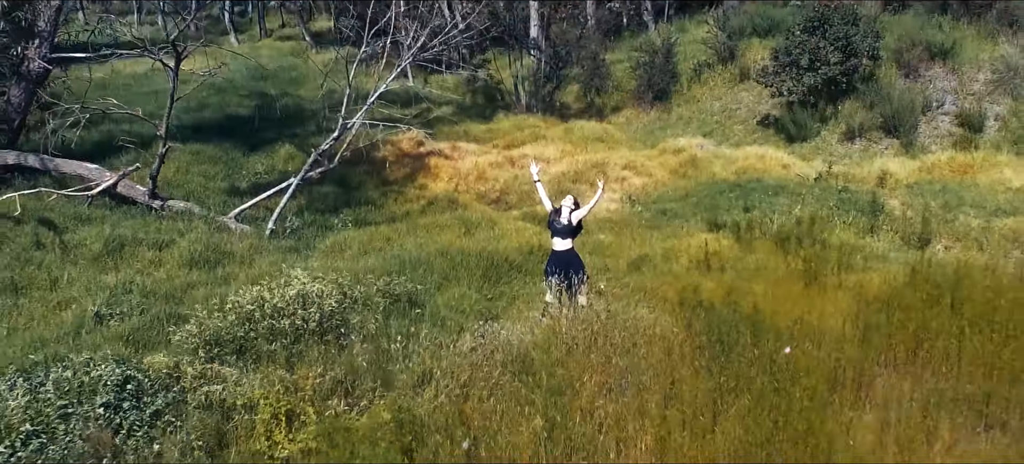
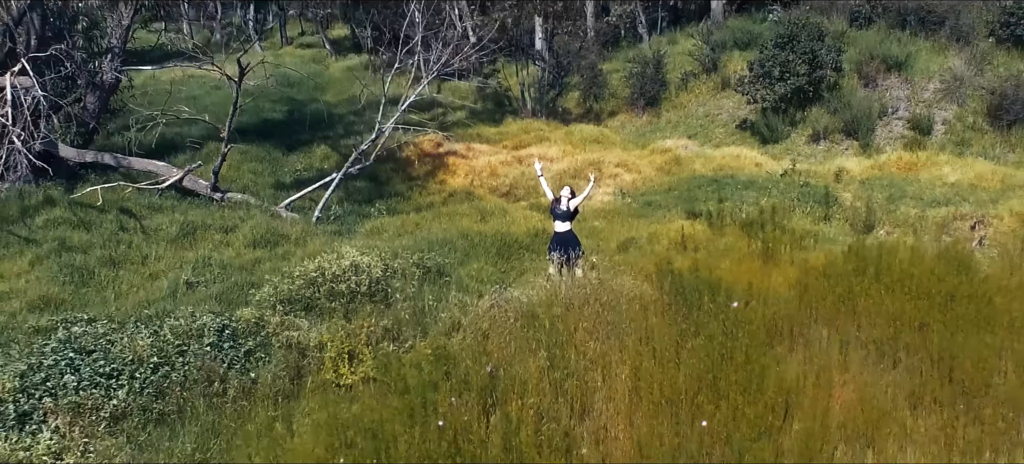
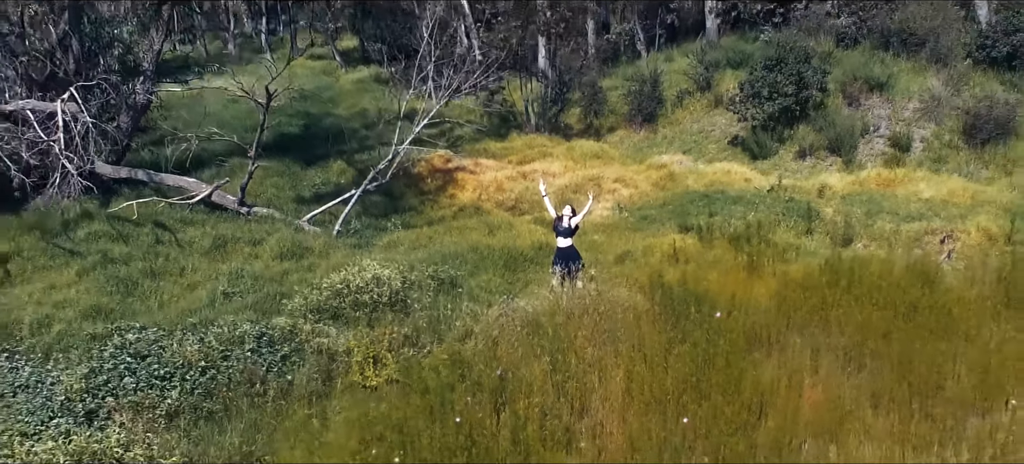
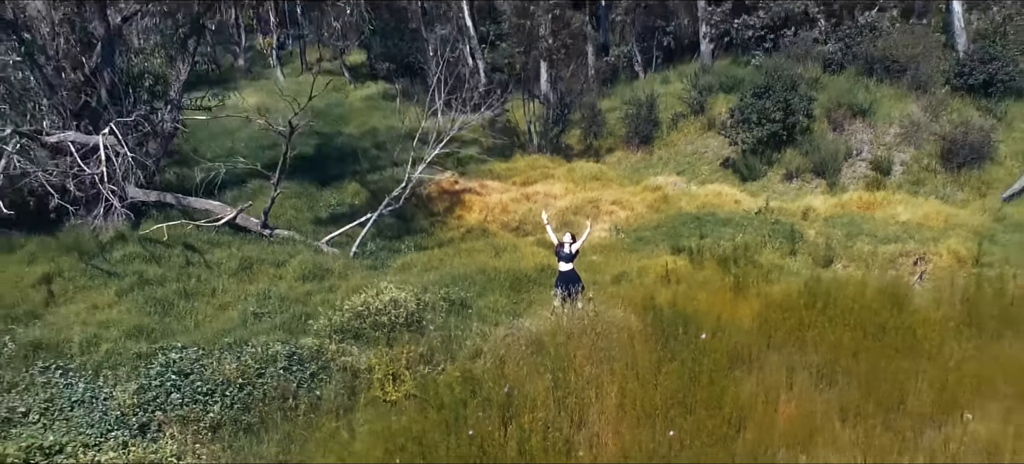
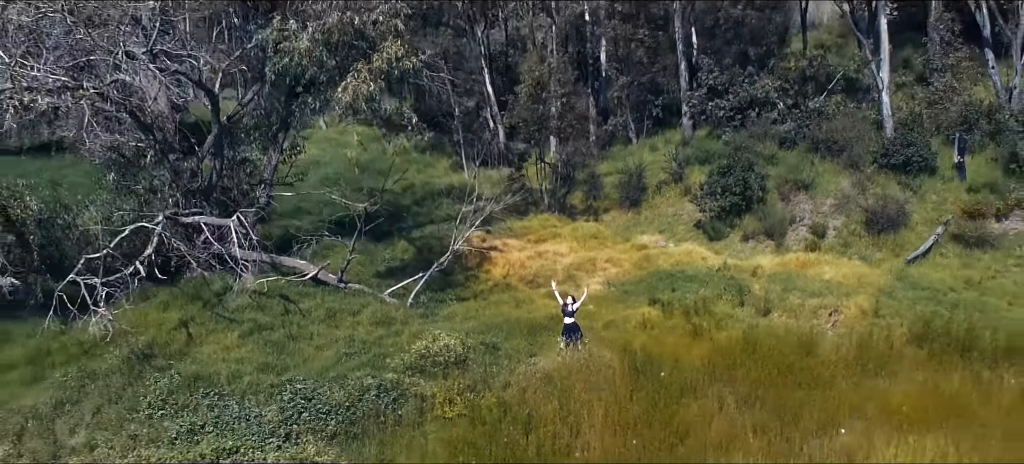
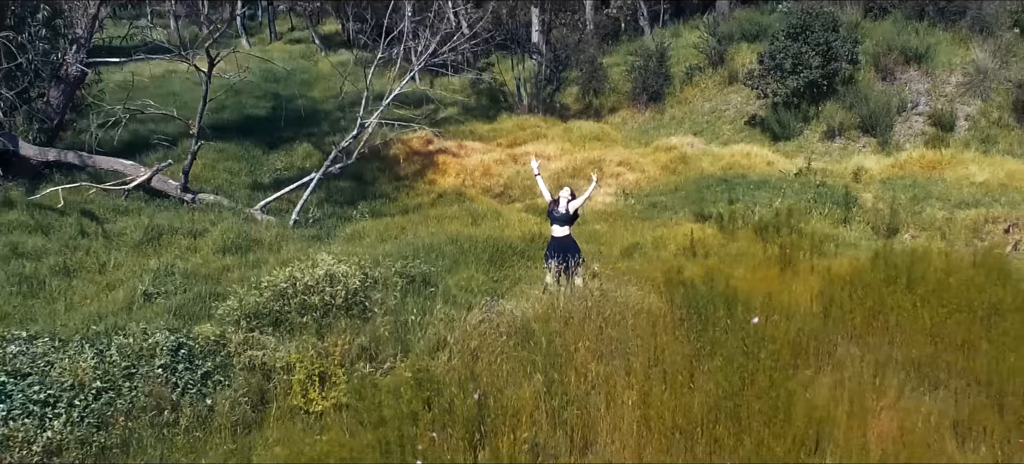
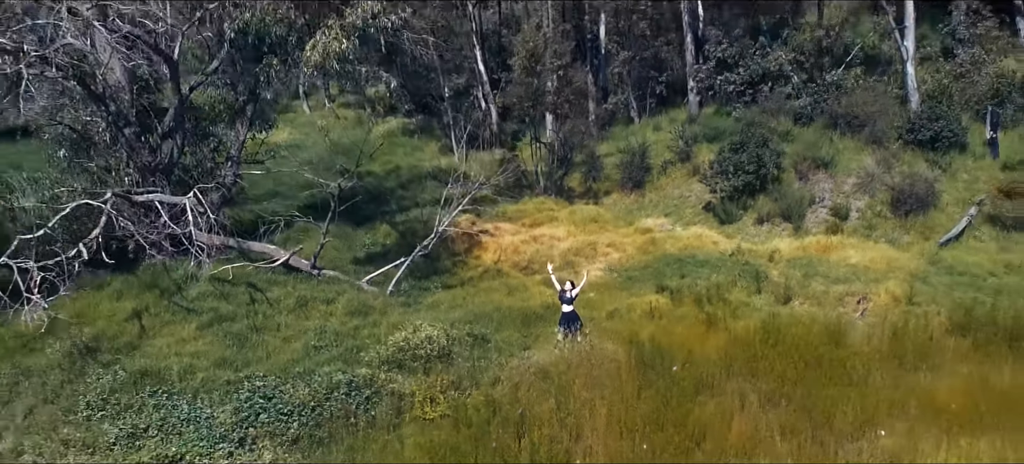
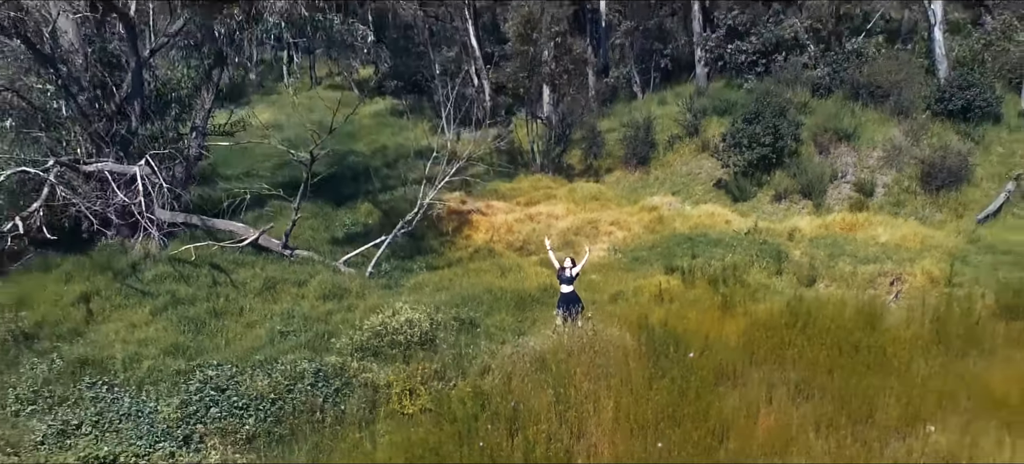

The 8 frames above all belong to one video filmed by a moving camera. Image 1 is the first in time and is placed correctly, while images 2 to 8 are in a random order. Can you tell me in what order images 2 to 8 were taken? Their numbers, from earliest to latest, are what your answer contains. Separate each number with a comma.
6, 2, 3, 4, 8, 7, 5
